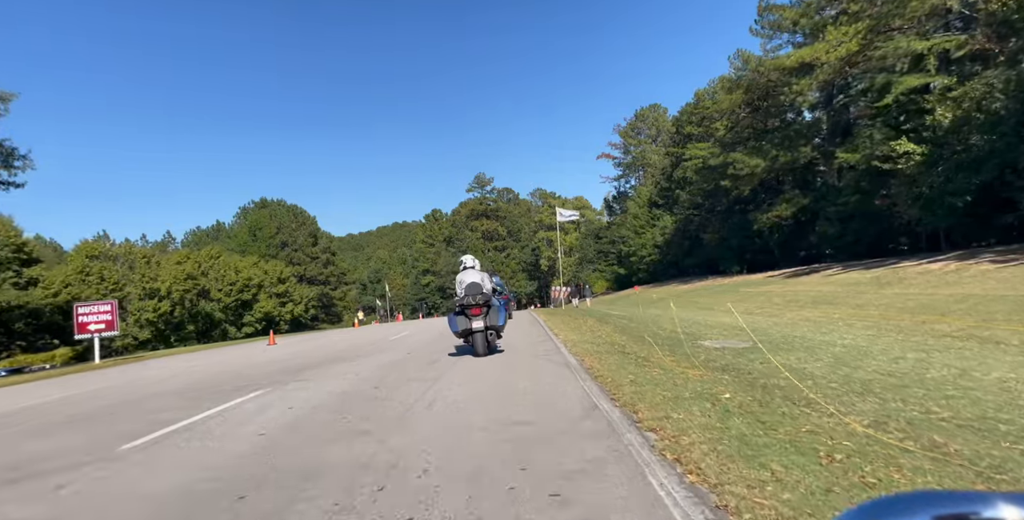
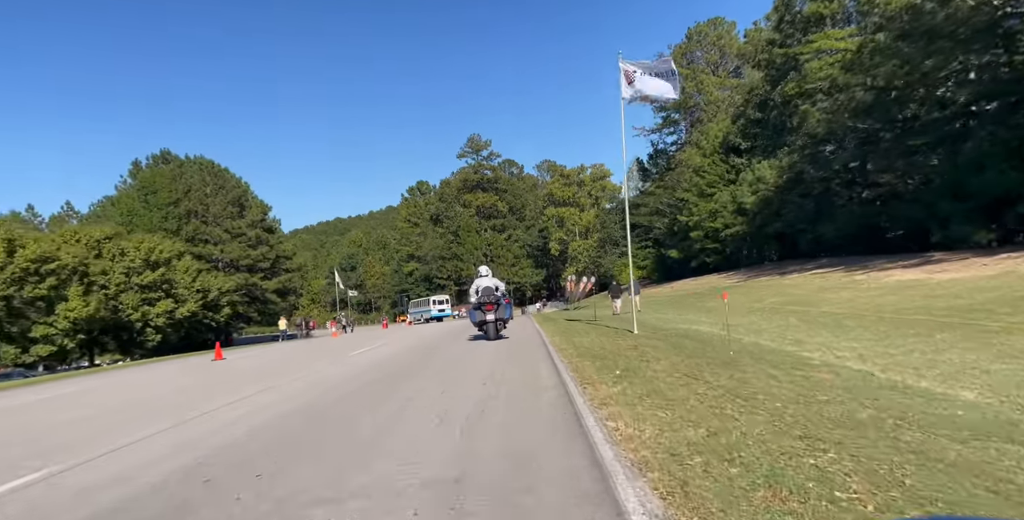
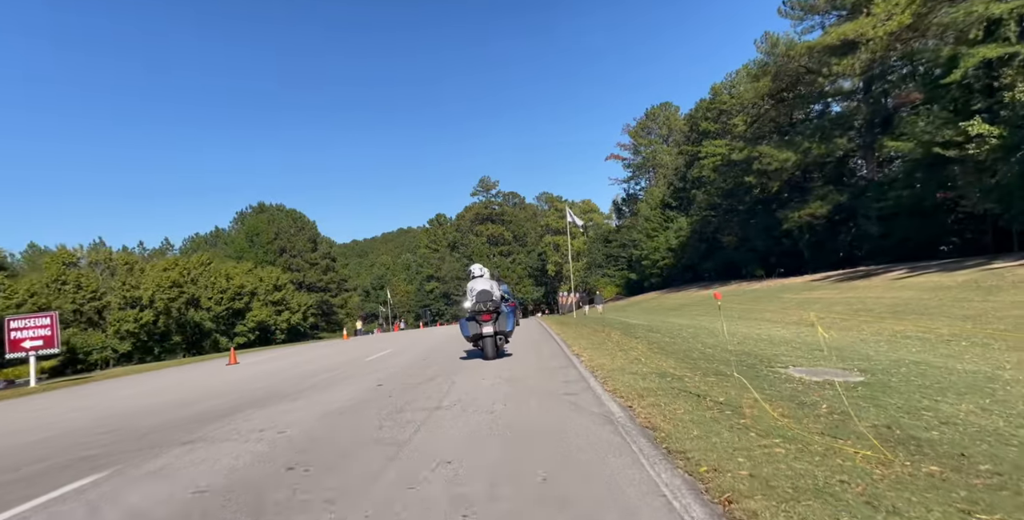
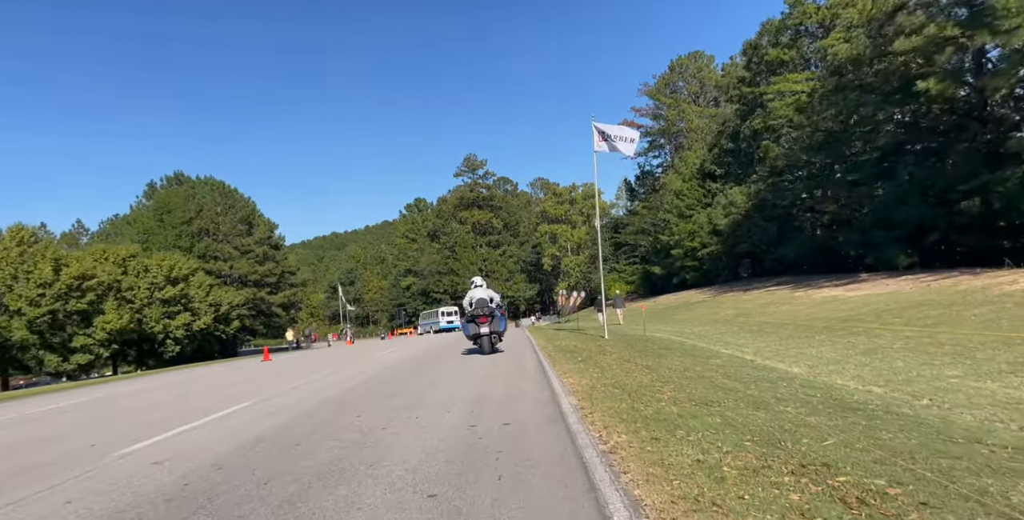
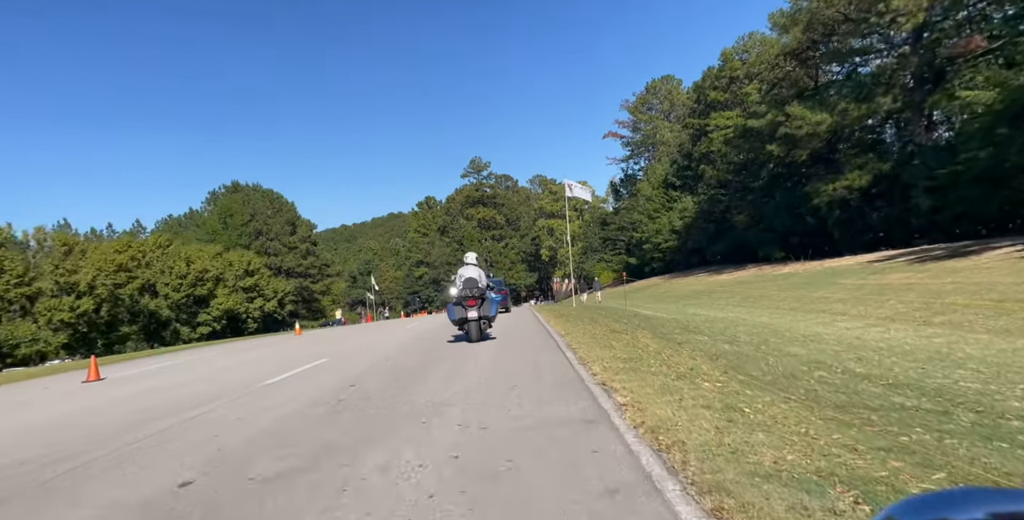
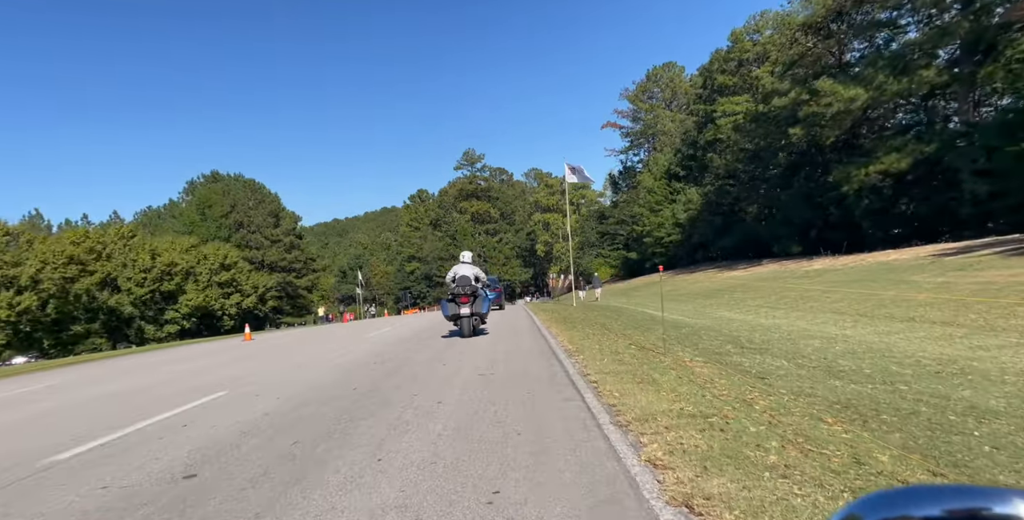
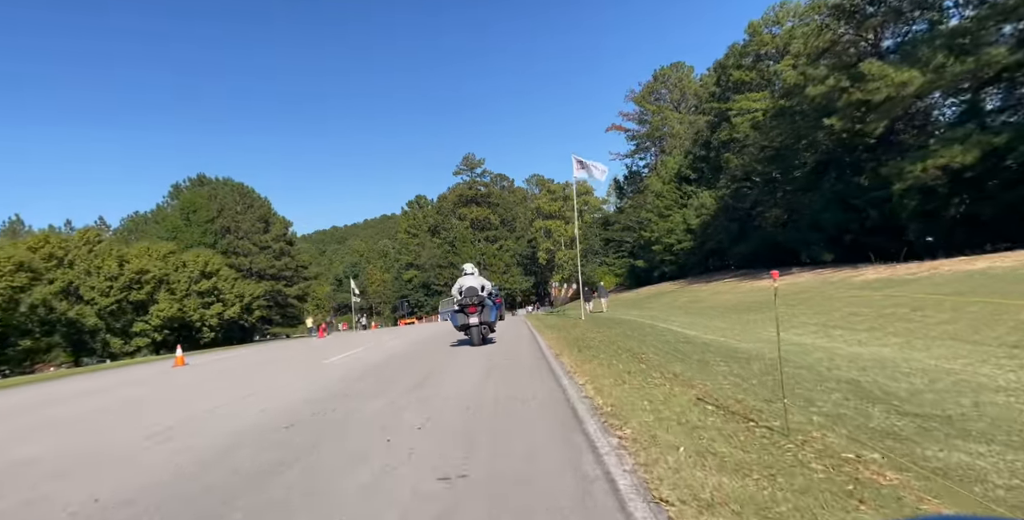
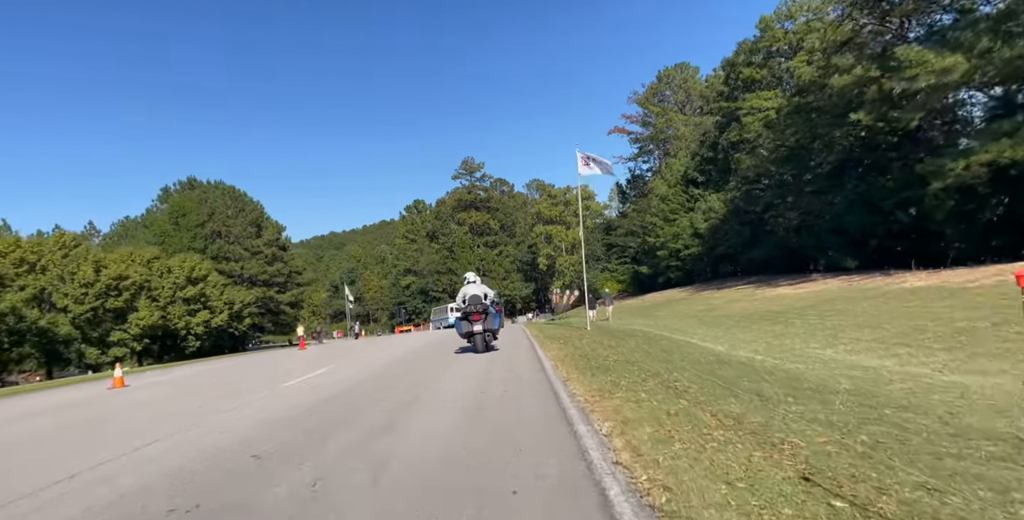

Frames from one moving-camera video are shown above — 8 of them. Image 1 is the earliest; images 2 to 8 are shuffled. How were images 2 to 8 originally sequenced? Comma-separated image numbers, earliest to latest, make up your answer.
3, 5, 6, 7, 8, 4, 2
